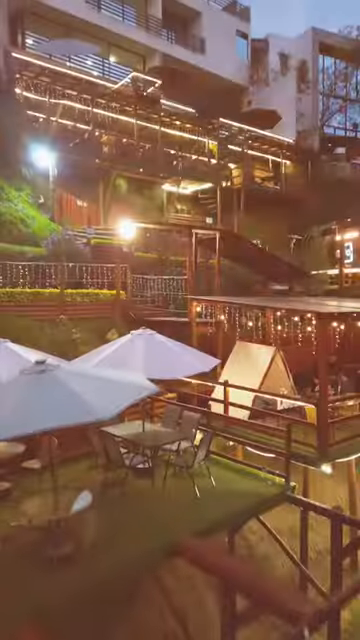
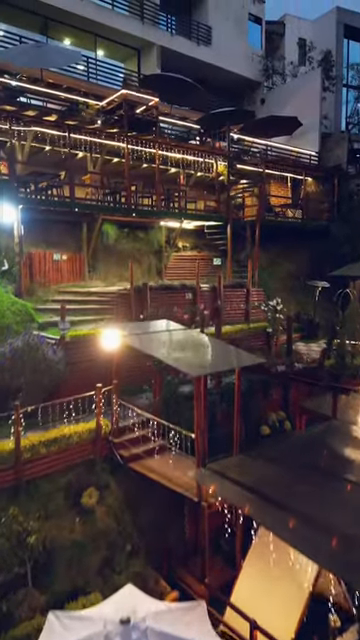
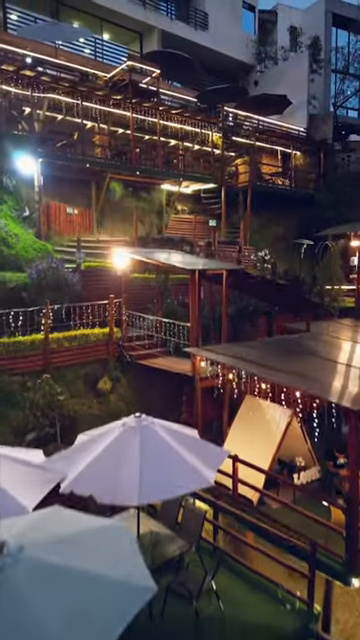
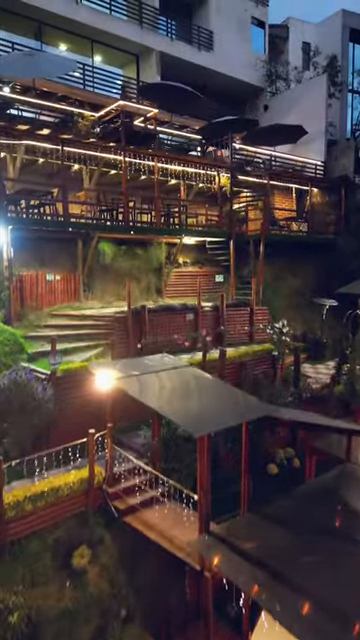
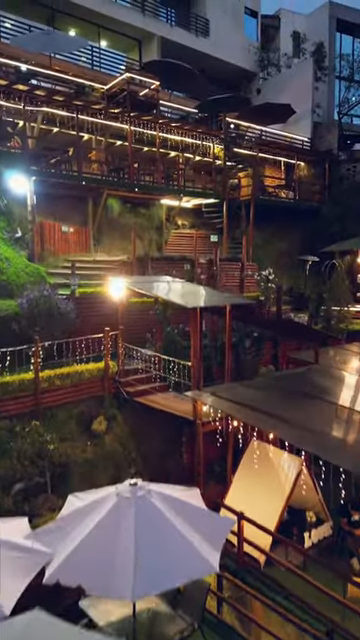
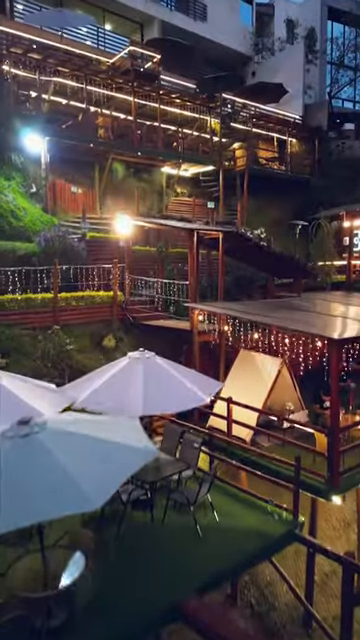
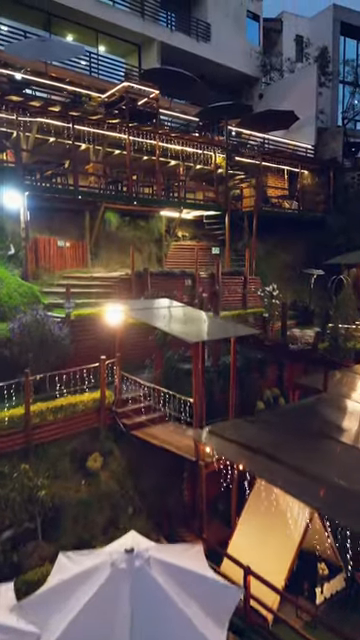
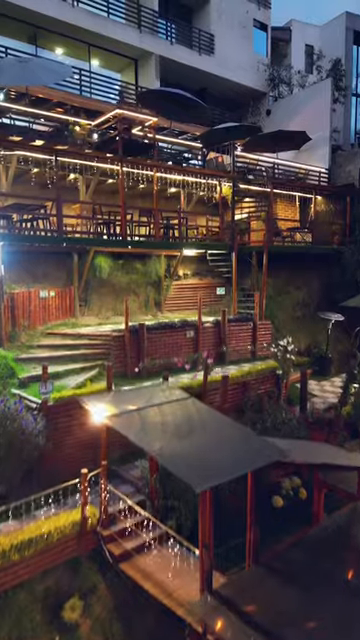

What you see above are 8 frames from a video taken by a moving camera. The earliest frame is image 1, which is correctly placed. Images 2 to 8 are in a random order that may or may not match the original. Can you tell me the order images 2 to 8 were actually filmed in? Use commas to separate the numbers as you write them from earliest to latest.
6, 3, 5, 7, 2, 4, 8
